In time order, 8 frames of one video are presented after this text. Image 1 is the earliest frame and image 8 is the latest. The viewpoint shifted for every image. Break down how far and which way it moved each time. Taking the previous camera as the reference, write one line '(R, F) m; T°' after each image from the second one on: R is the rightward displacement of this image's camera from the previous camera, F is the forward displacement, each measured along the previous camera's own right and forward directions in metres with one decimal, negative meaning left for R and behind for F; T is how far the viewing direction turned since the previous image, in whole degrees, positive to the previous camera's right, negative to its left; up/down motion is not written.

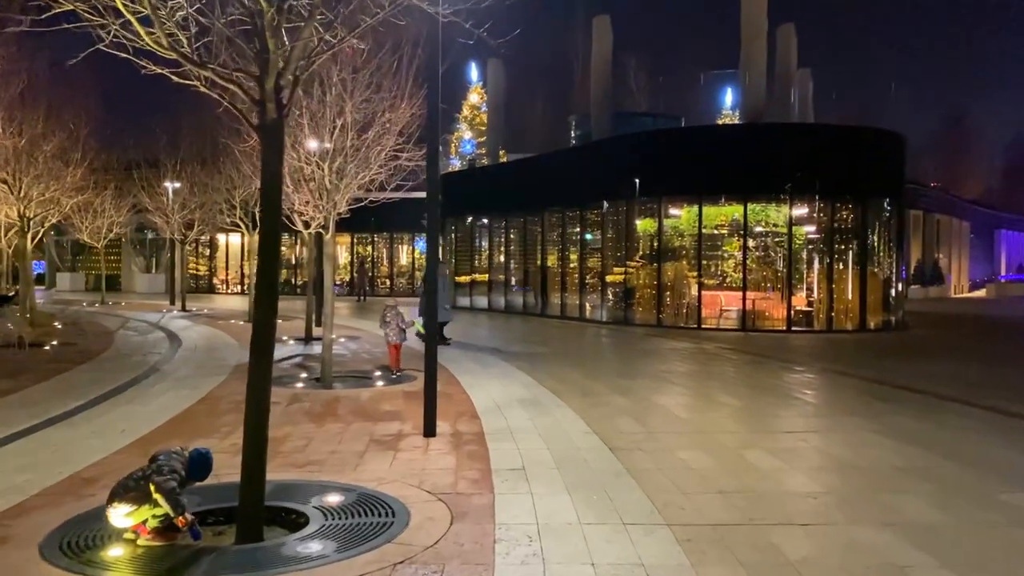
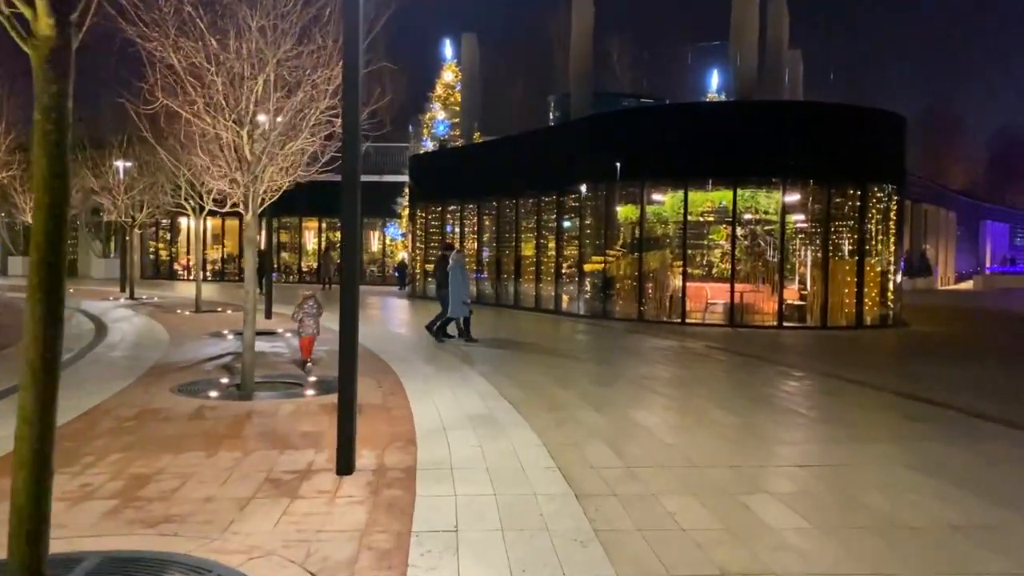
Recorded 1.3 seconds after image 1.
(+0.3, +2.0) m; +1°
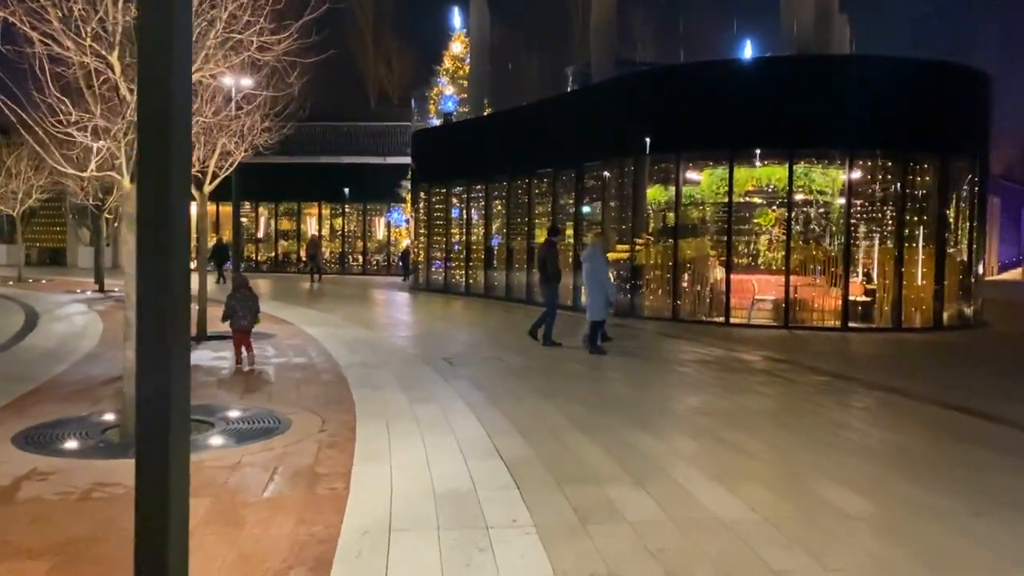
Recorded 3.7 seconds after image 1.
(+0.2, +3.5) m; -1°
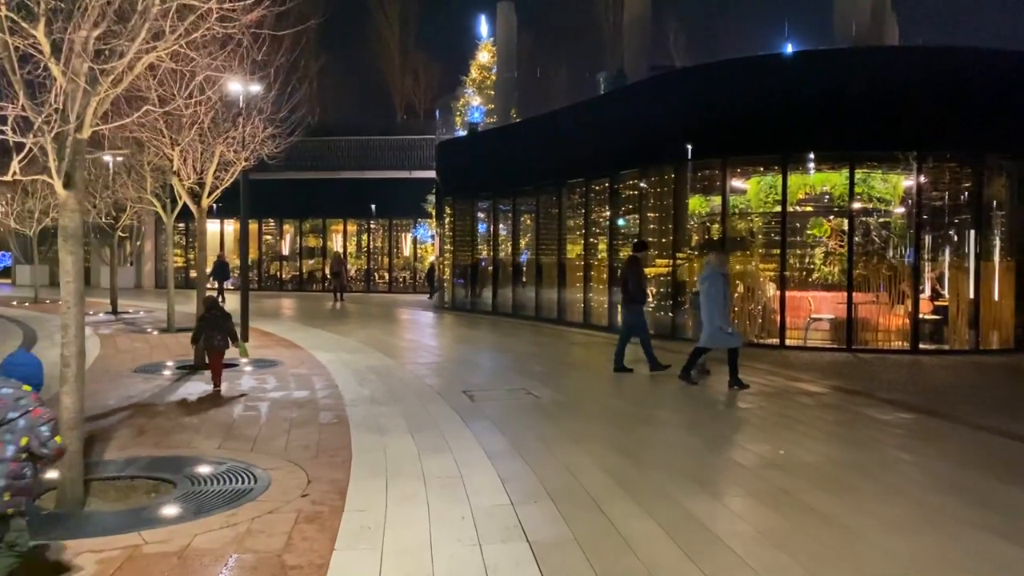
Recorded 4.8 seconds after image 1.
(0.0, +1.6) m; -2°
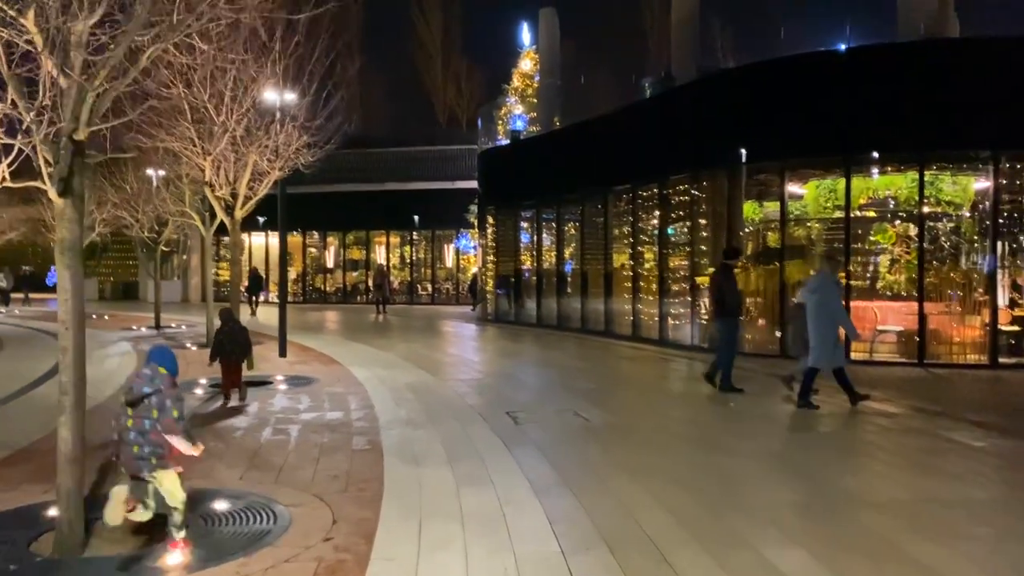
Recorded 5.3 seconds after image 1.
(0.0, +0.8) m; -3°
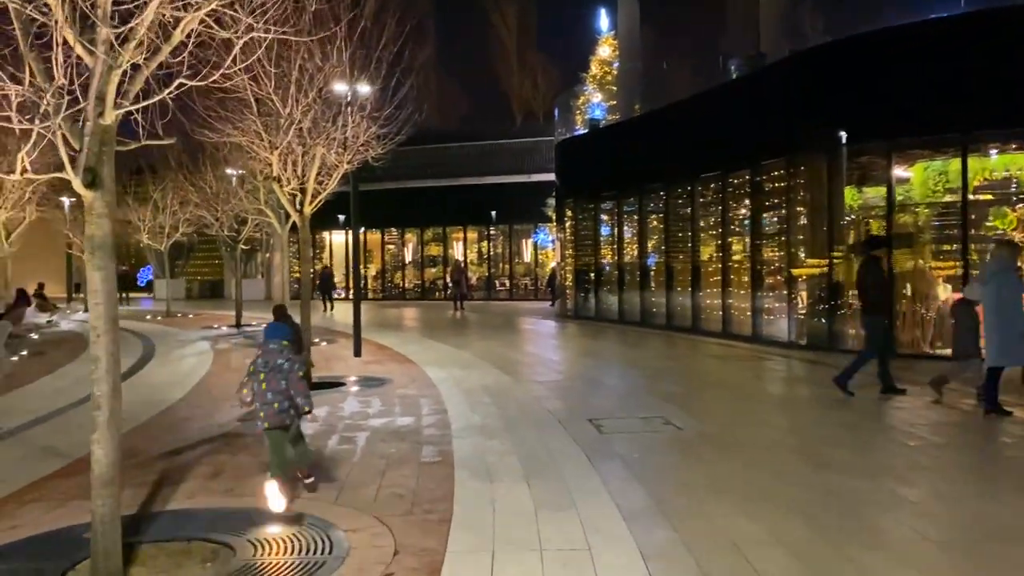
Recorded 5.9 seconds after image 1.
(0.0, +0.8) m; -5°
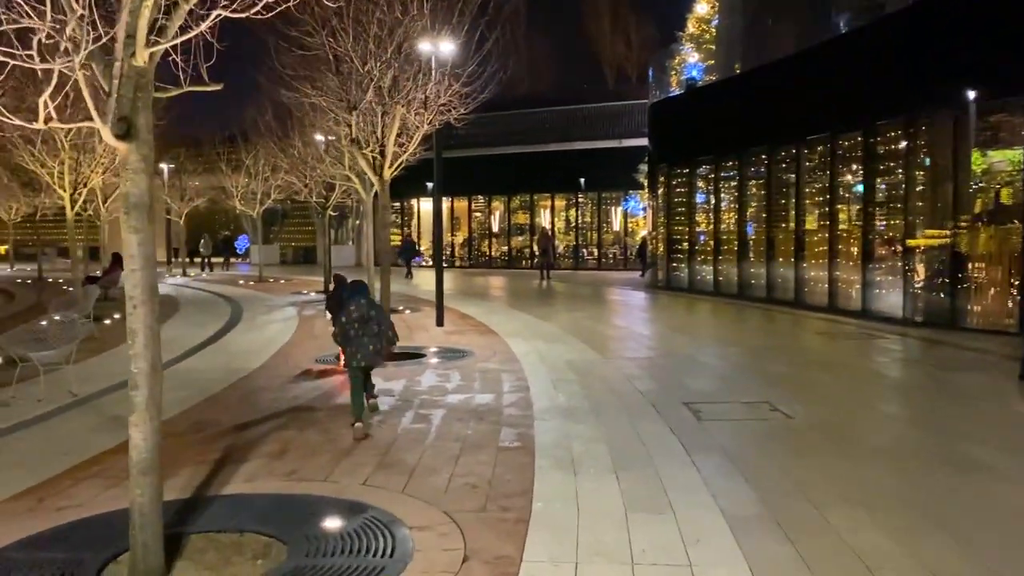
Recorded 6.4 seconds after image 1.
(0.0, +0.8) m; -6°
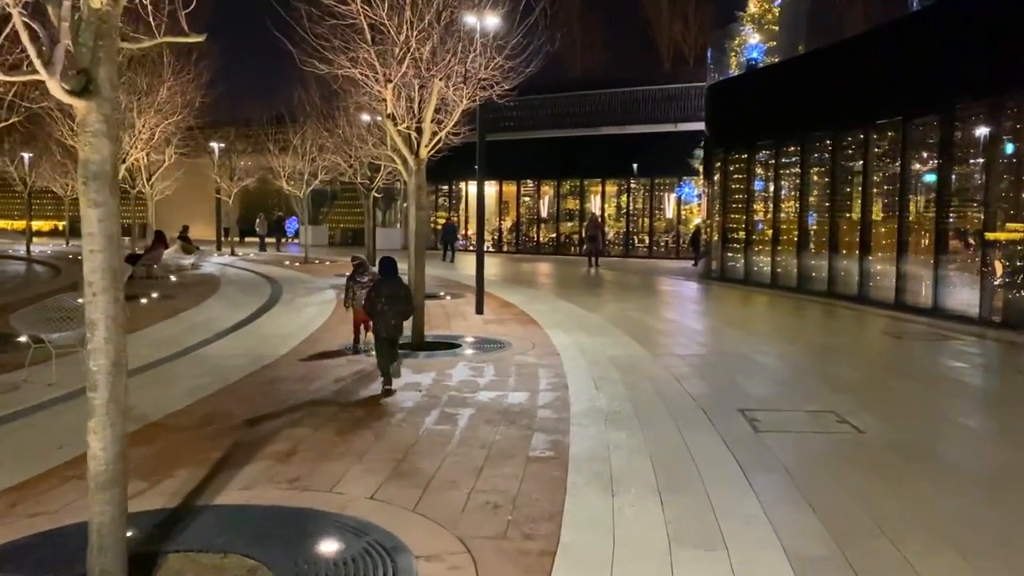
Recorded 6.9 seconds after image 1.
(+0.1, +0.8) m; -3°
